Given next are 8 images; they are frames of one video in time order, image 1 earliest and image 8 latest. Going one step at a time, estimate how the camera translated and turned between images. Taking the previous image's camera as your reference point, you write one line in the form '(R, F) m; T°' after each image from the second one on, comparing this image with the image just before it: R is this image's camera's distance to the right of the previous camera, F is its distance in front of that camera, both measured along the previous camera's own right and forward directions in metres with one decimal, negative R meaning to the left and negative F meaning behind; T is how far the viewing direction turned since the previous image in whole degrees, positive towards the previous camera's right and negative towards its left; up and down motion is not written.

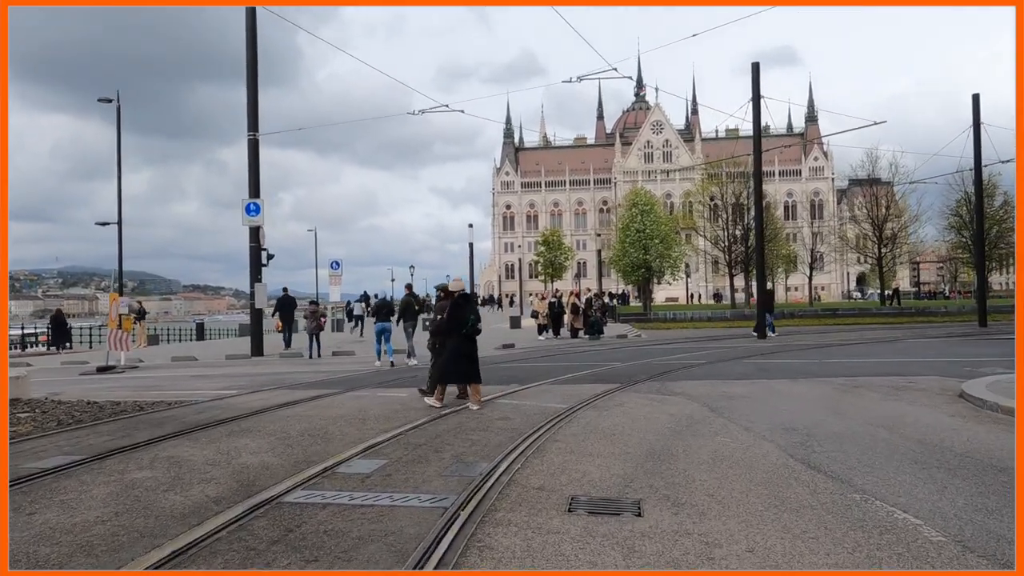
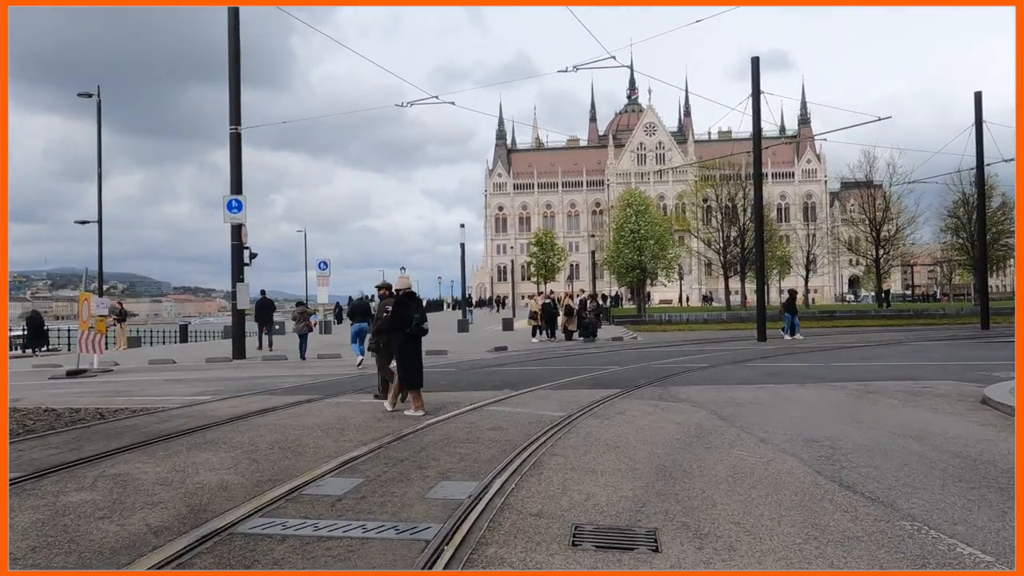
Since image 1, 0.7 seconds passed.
(0.0, +0.8) m; +1°
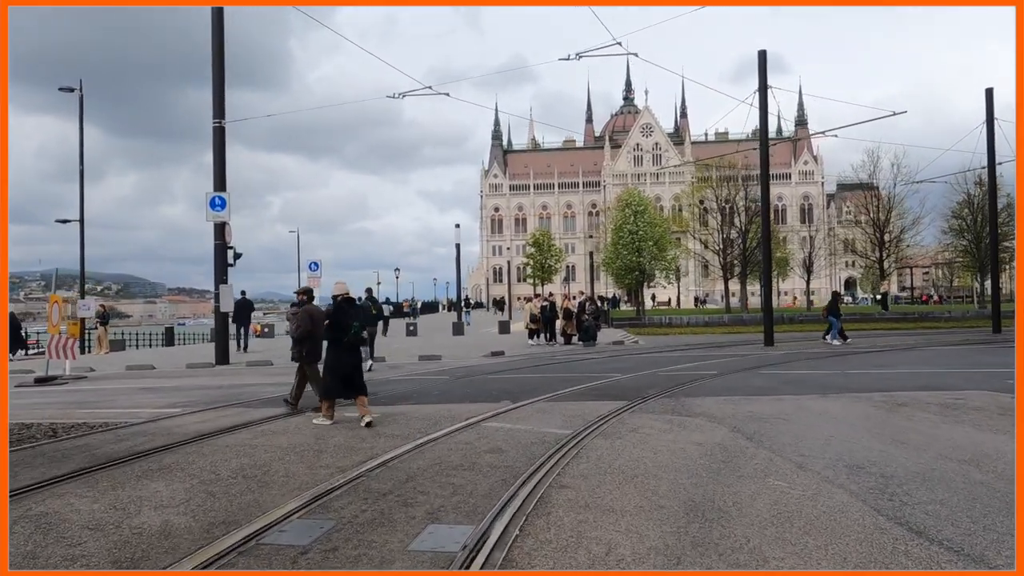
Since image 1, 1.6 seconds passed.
(-0.1, +1.0) m; 0°
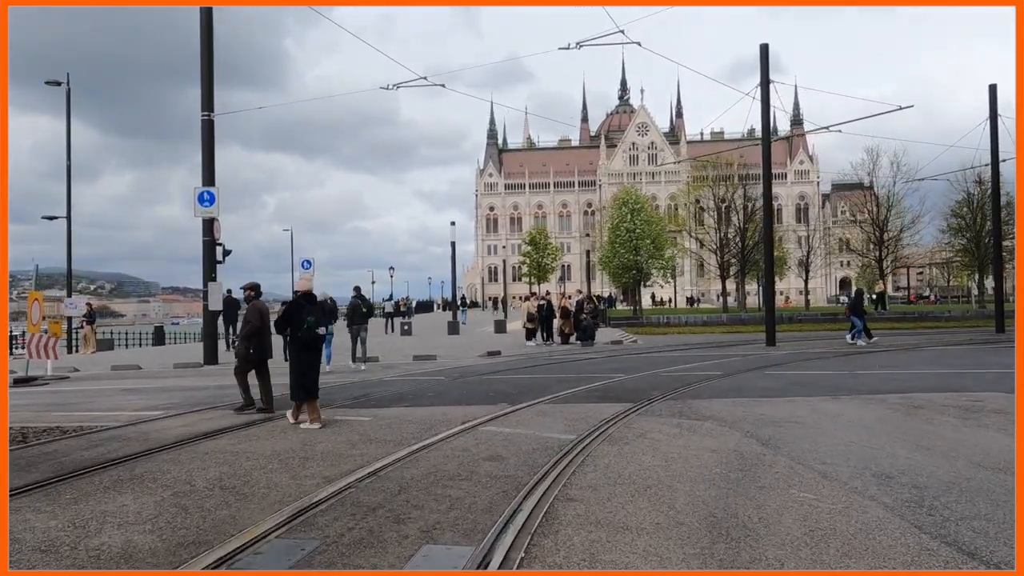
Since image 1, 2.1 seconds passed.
(-0.1, +0.5) m; 0°
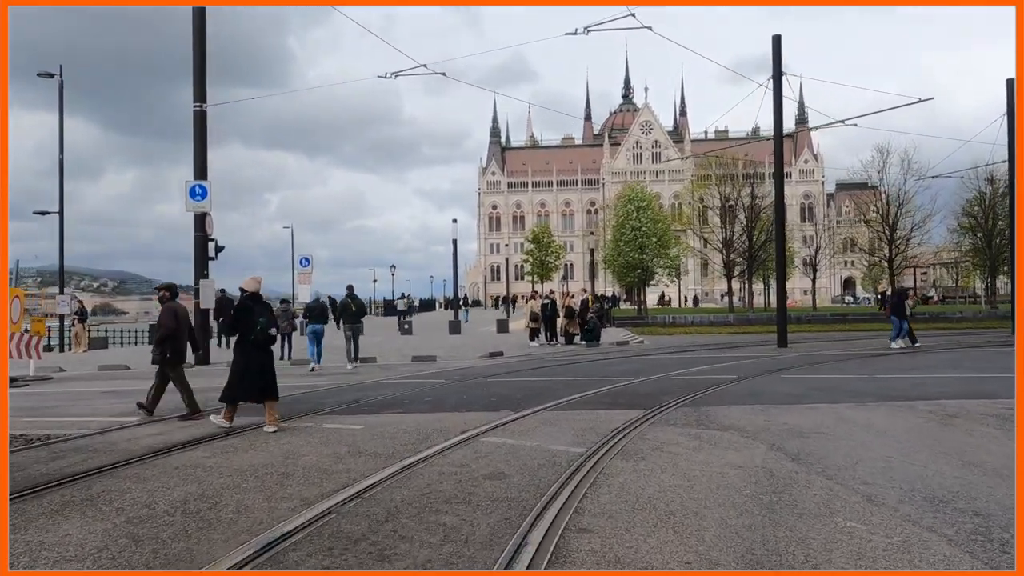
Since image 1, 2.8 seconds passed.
(0.0, +0.8) m; 0°
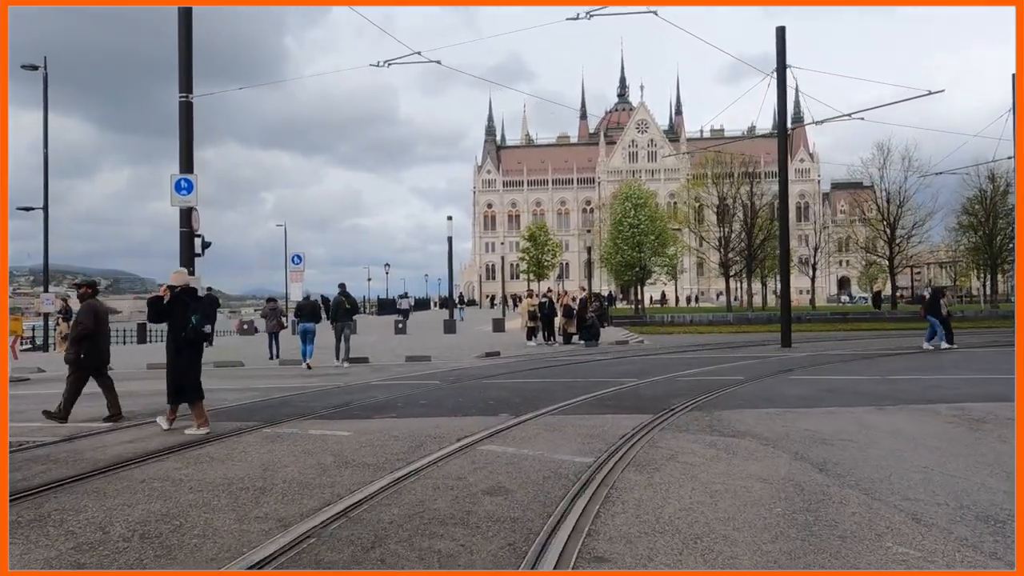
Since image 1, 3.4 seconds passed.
(-0.1, +0.6) m; 0°
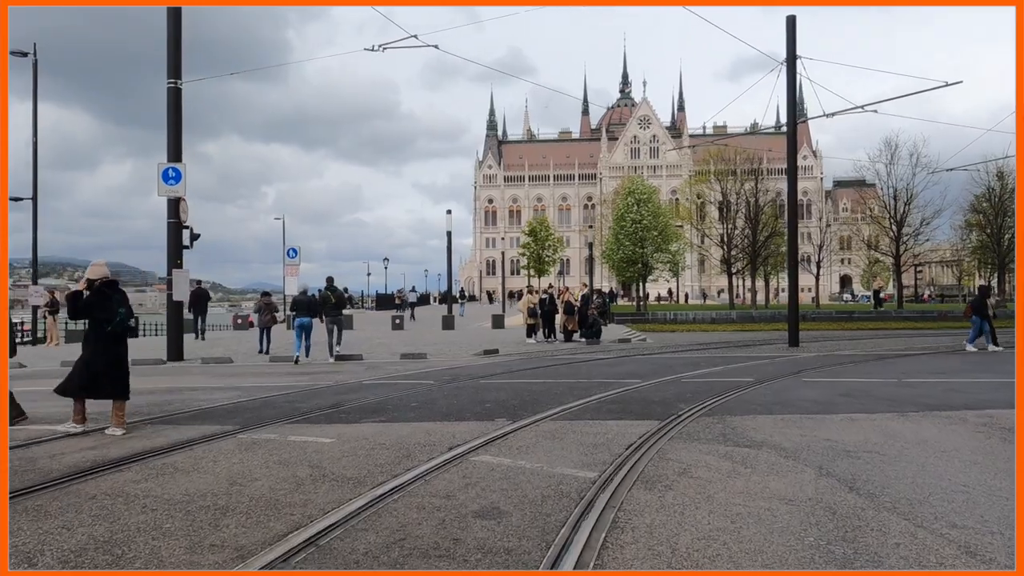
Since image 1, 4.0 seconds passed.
(0.0, +0.7) m; 0°
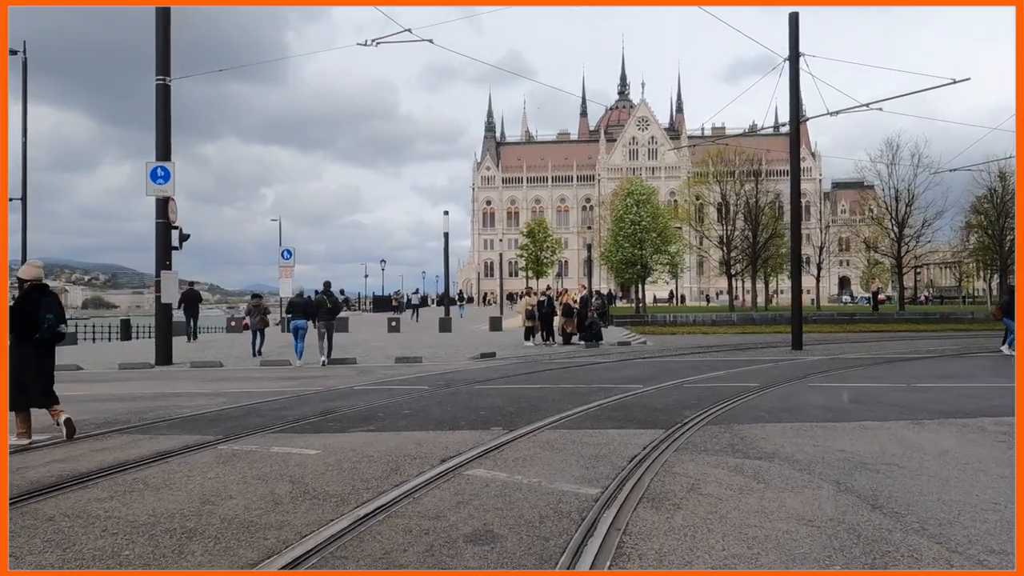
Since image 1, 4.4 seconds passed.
(0.0, +0.4) m; 0°
